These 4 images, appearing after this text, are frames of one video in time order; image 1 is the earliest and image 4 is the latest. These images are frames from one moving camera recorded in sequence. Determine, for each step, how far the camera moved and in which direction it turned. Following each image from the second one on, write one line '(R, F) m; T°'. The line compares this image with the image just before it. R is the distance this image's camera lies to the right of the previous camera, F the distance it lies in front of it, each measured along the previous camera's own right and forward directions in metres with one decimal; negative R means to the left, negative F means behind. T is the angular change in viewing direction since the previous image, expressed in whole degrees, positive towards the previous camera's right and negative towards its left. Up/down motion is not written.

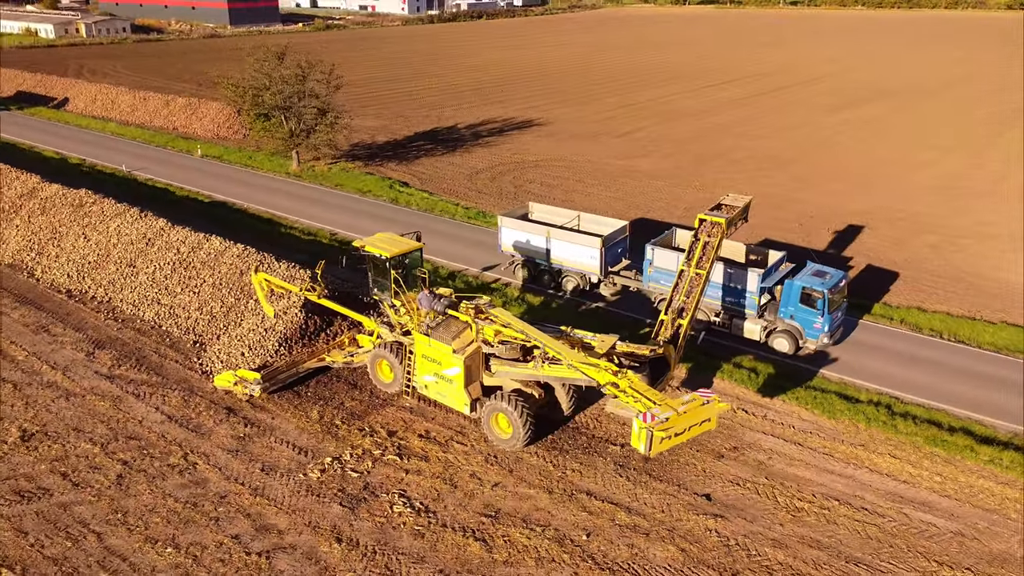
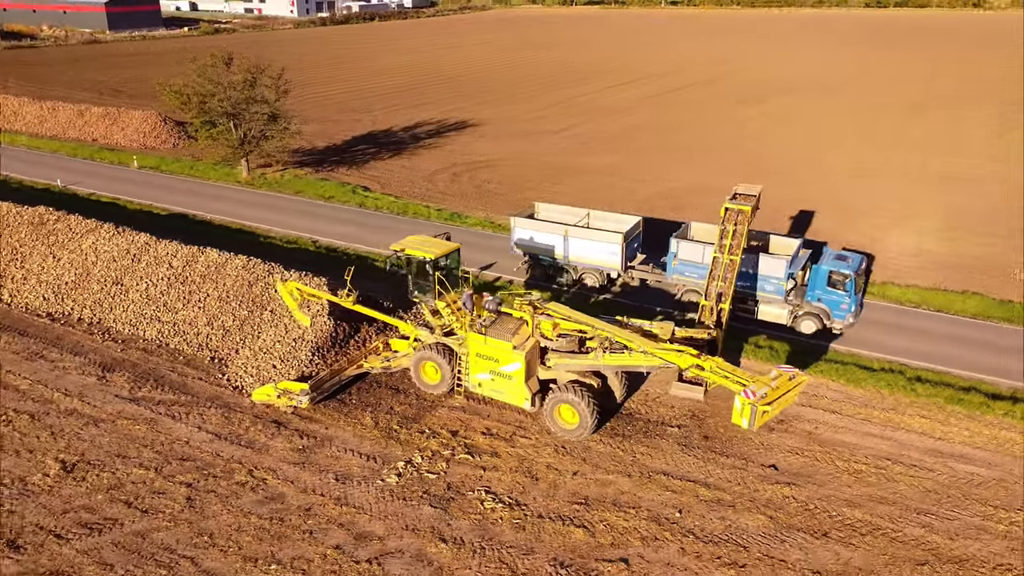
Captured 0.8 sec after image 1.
(-2.7, -0.1) m; +8°
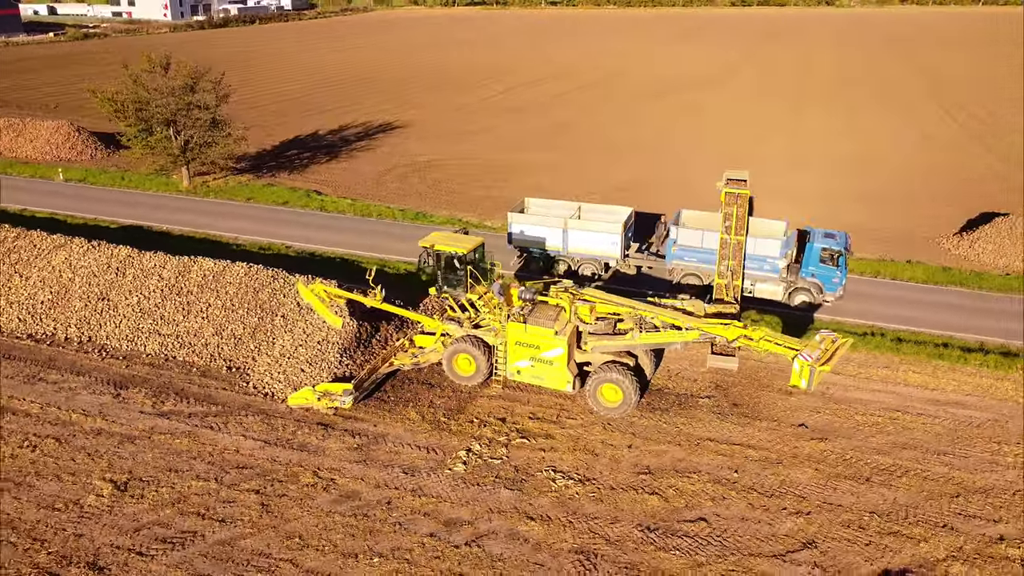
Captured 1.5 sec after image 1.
(-2.6, -0.3) m; +8°
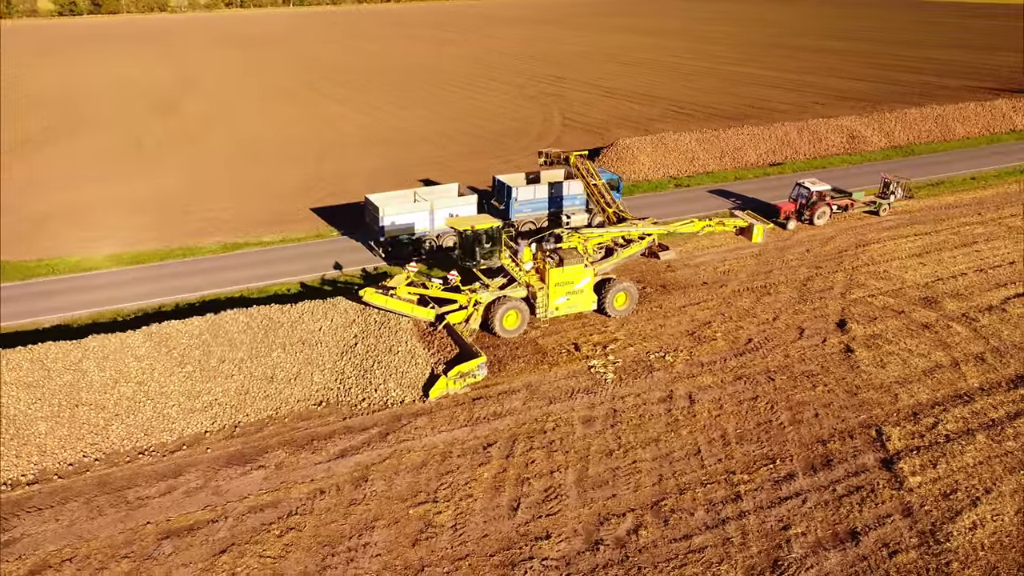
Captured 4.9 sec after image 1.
(-12.3, +2.0) m; +43°
